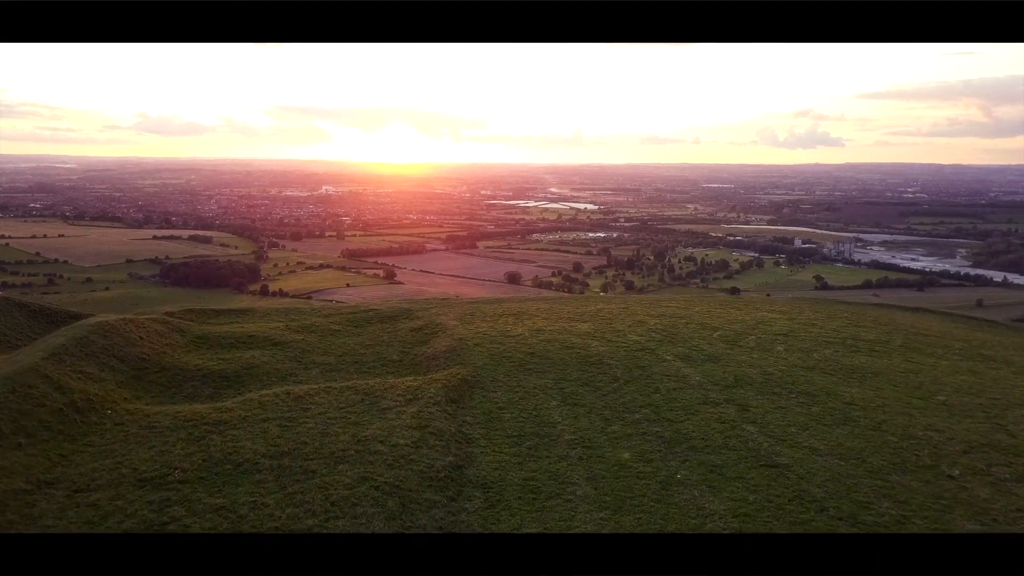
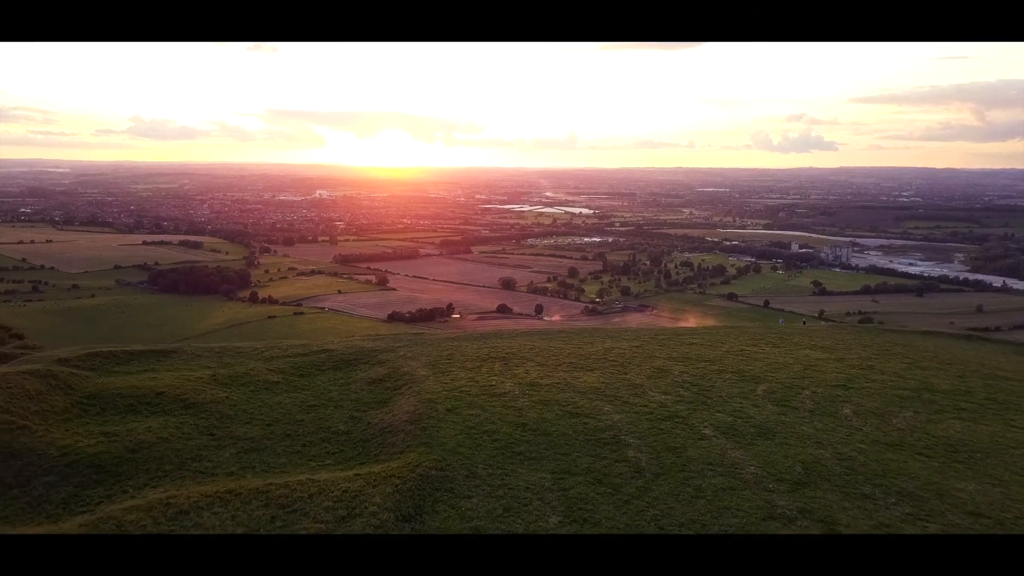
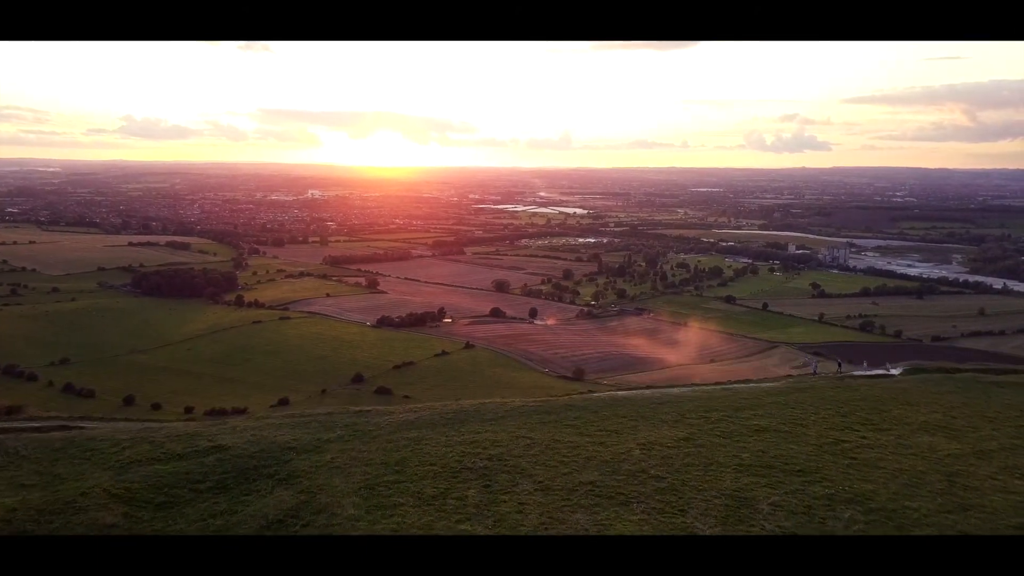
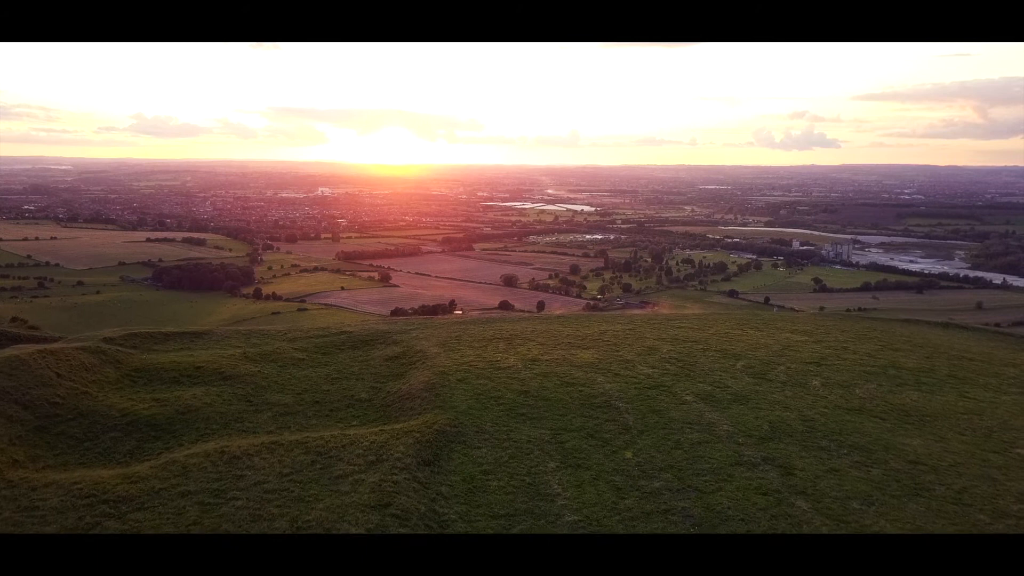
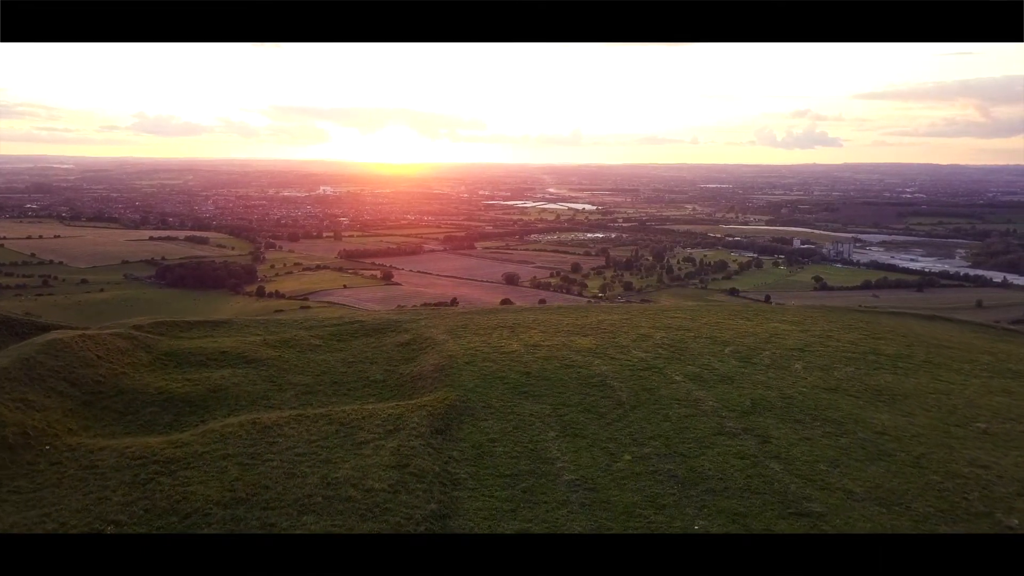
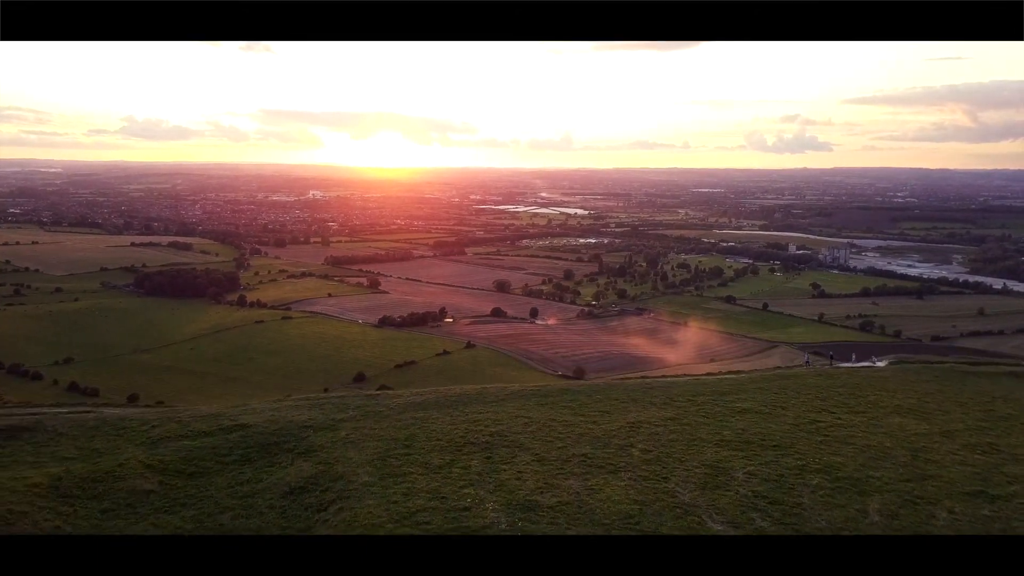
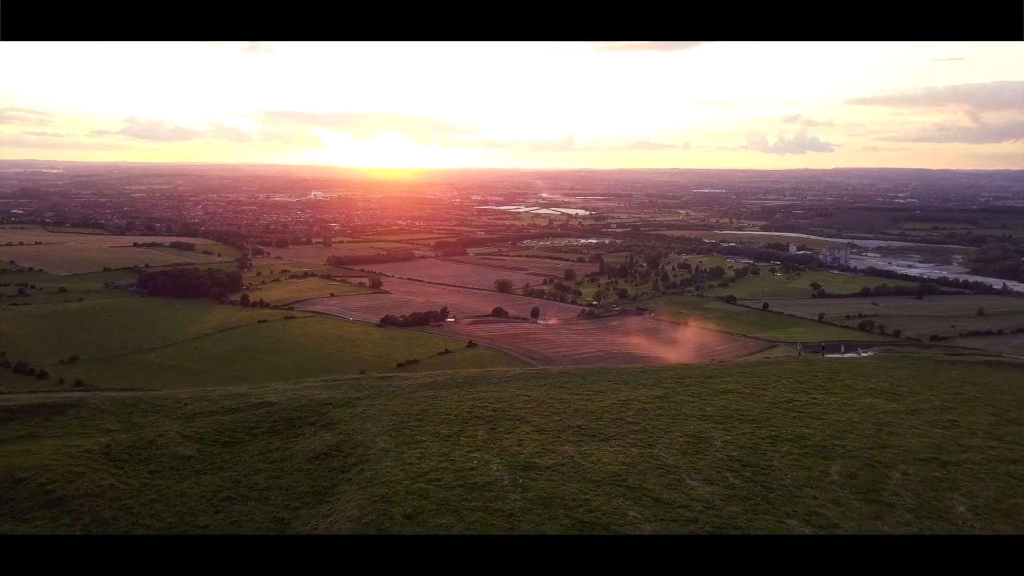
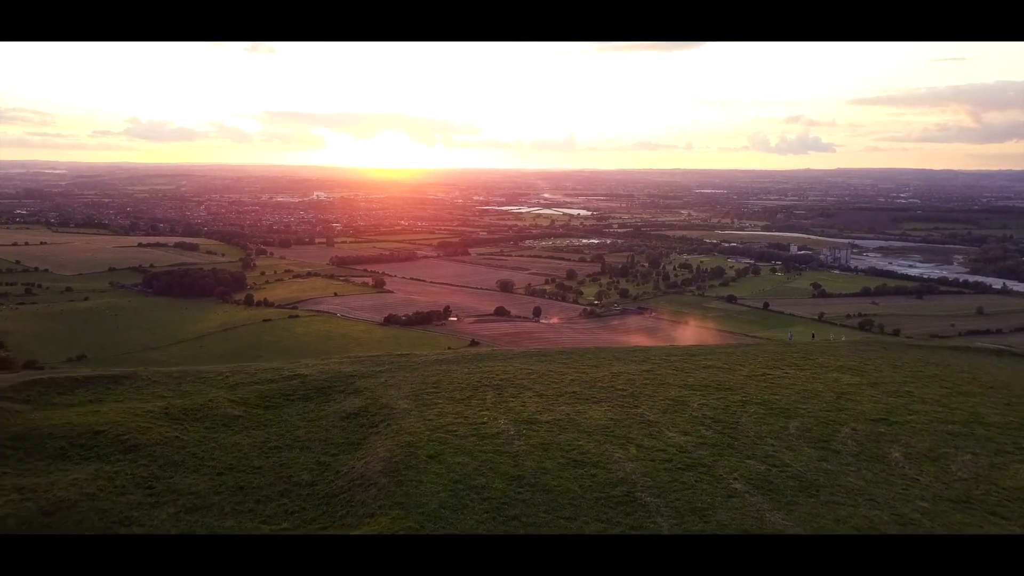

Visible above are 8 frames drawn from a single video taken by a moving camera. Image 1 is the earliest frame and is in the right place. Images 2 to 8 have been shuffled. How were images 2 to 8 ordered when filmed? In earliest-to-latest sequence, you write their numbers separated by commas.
5, 4, 2, 8, 7, 6, 3
